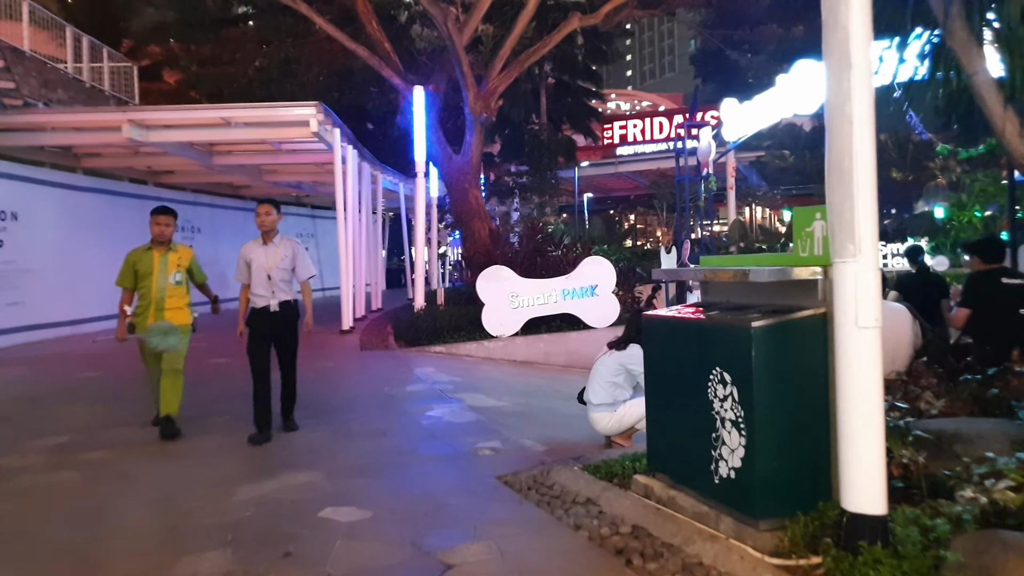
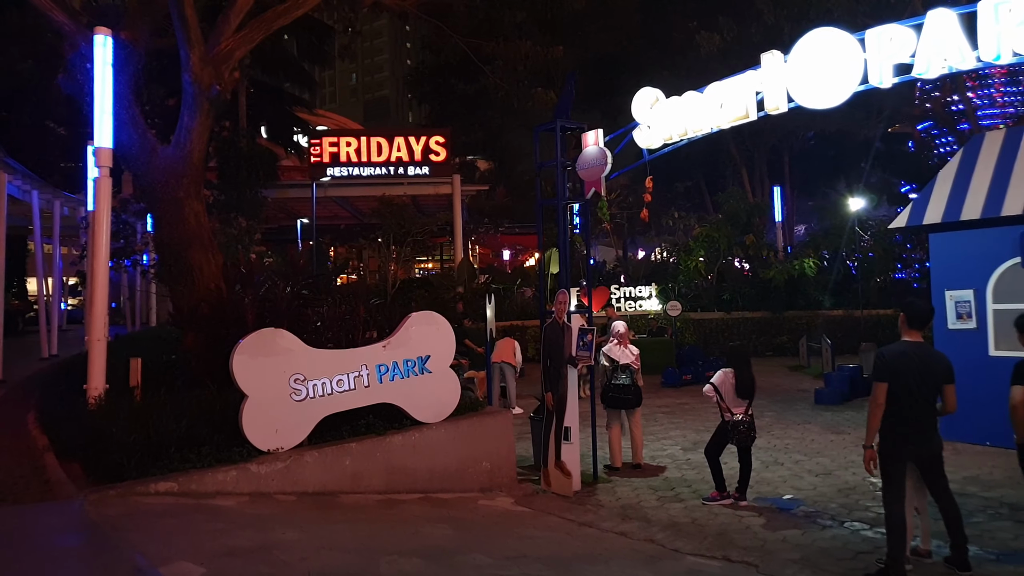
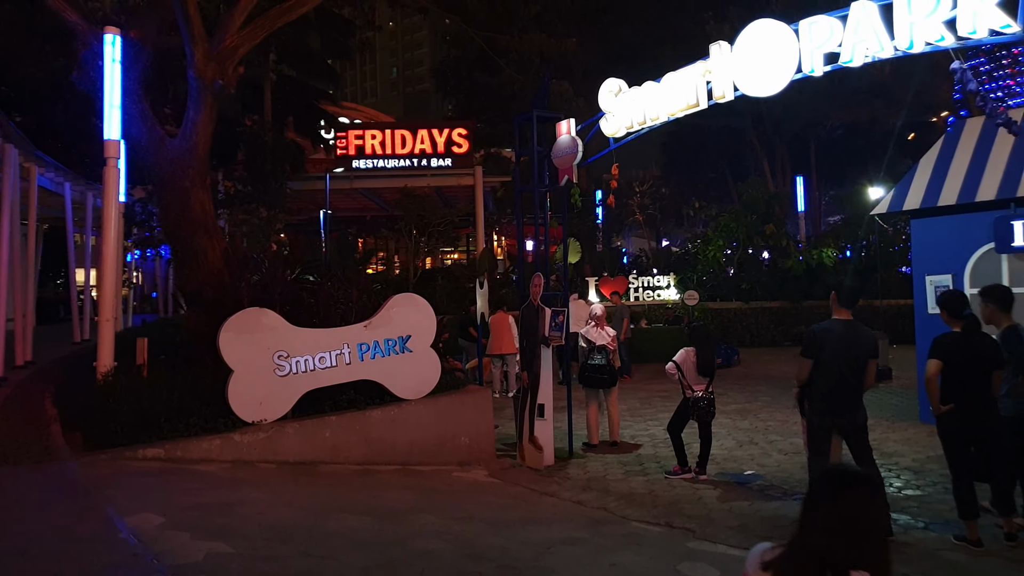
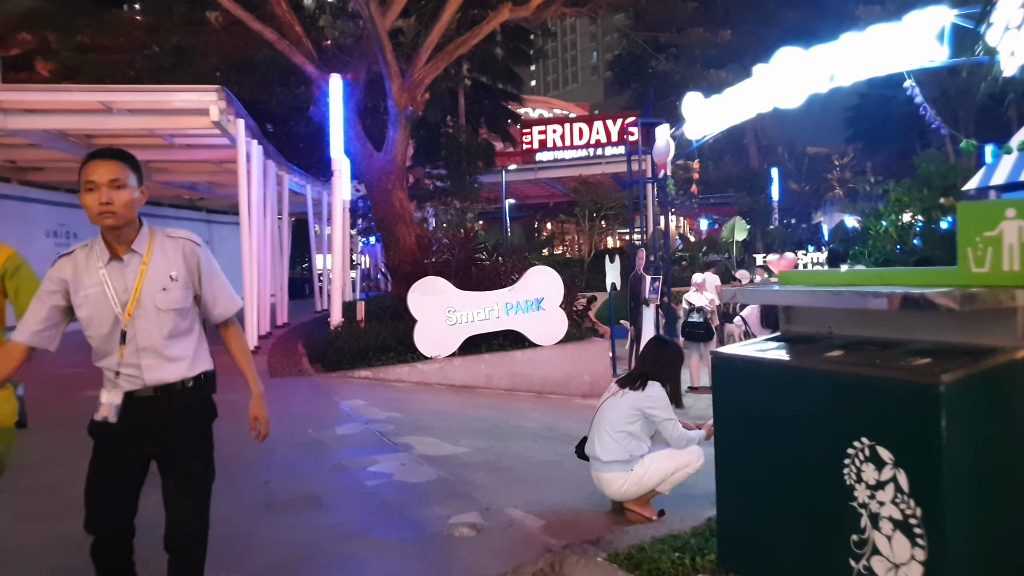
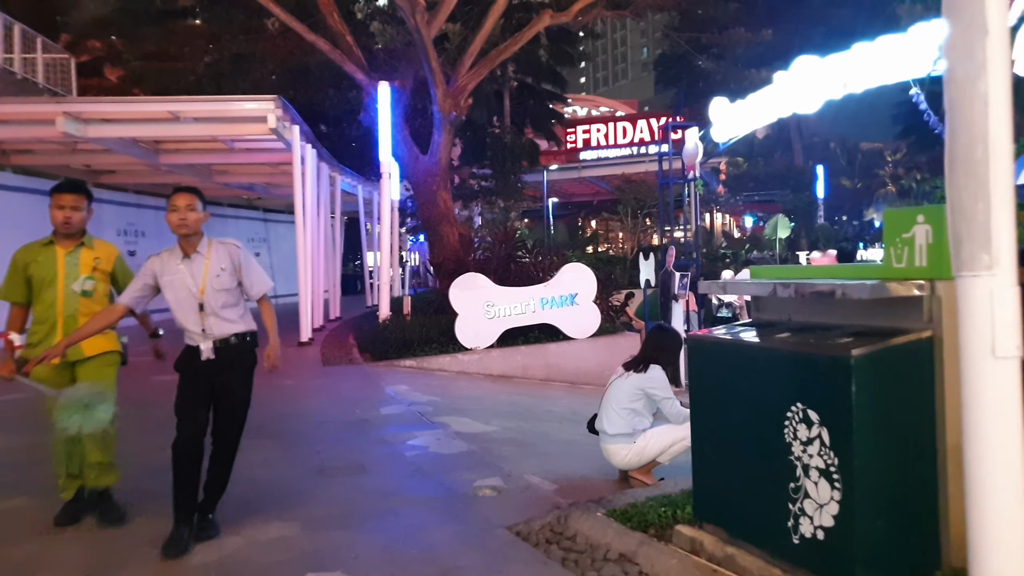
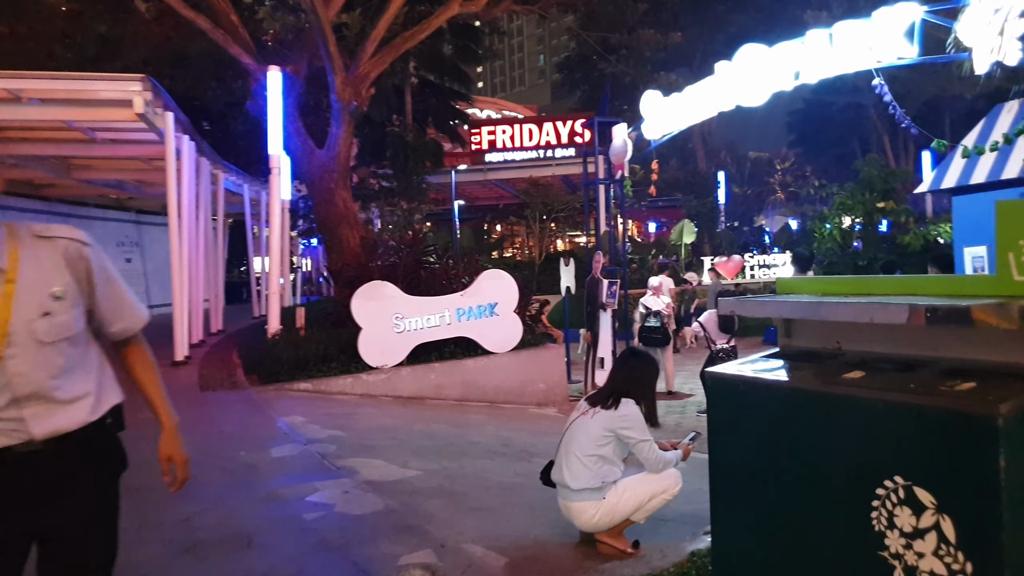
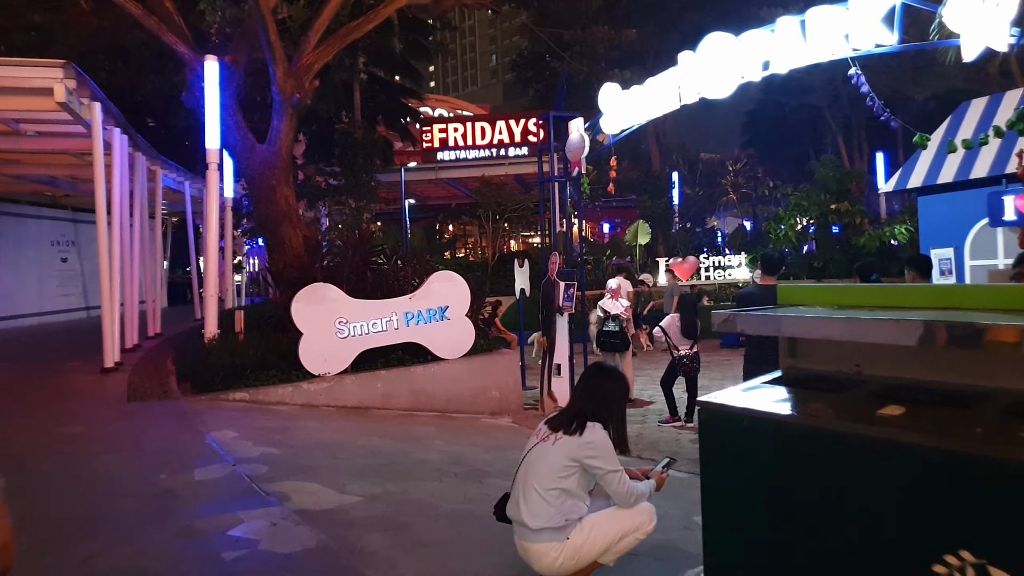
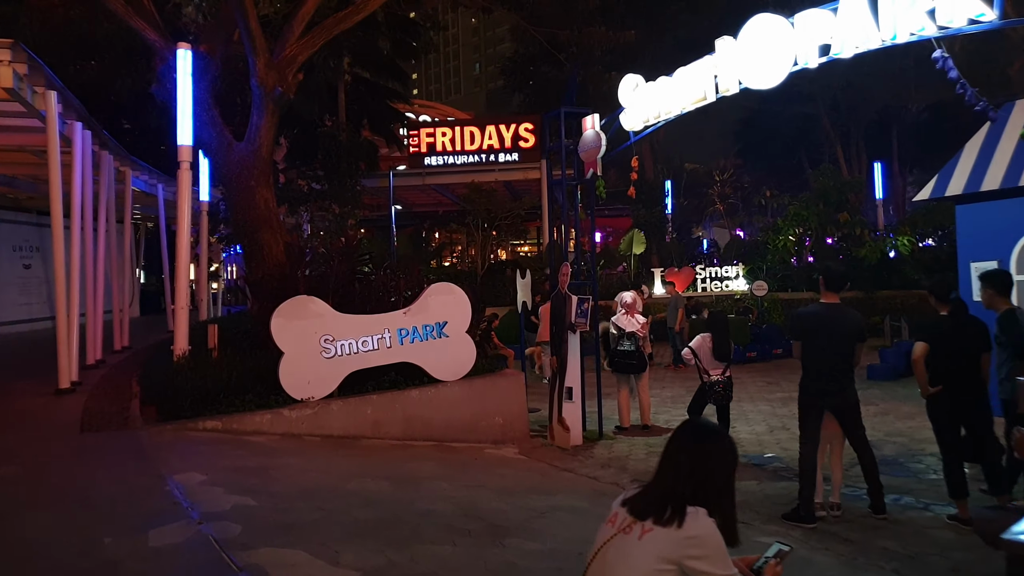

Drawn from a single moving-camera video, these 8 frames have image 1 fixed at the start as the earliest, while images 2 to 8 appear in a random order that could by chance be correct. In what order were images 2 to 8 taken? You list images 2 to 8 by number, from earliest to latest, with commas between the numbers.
5, 4, 6, 7, 8, 3, 2
